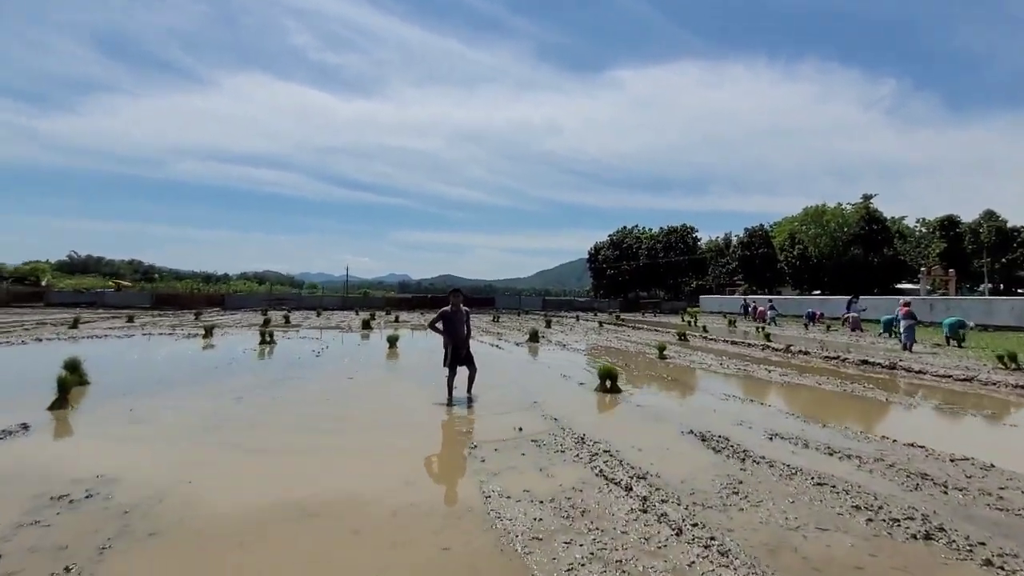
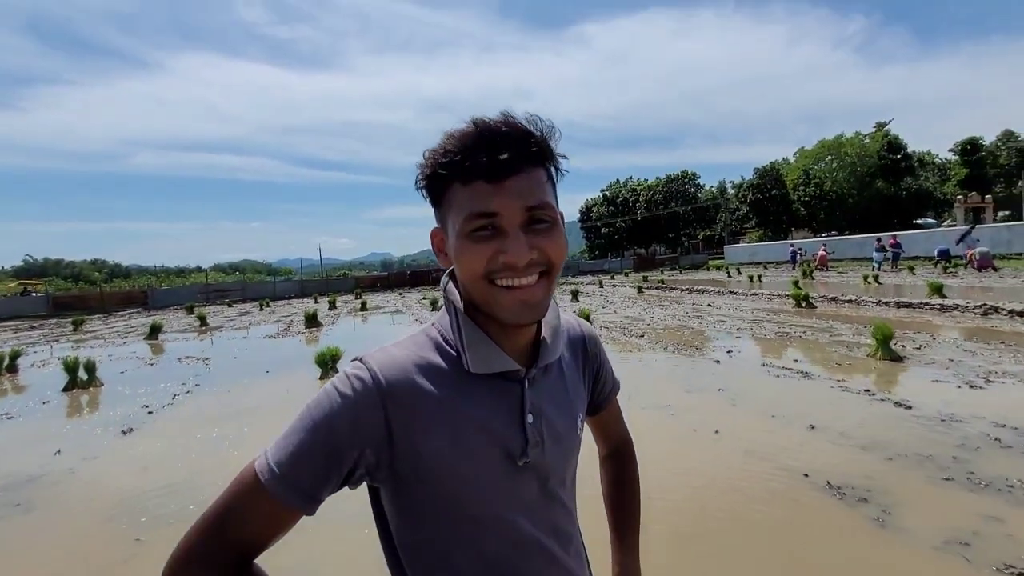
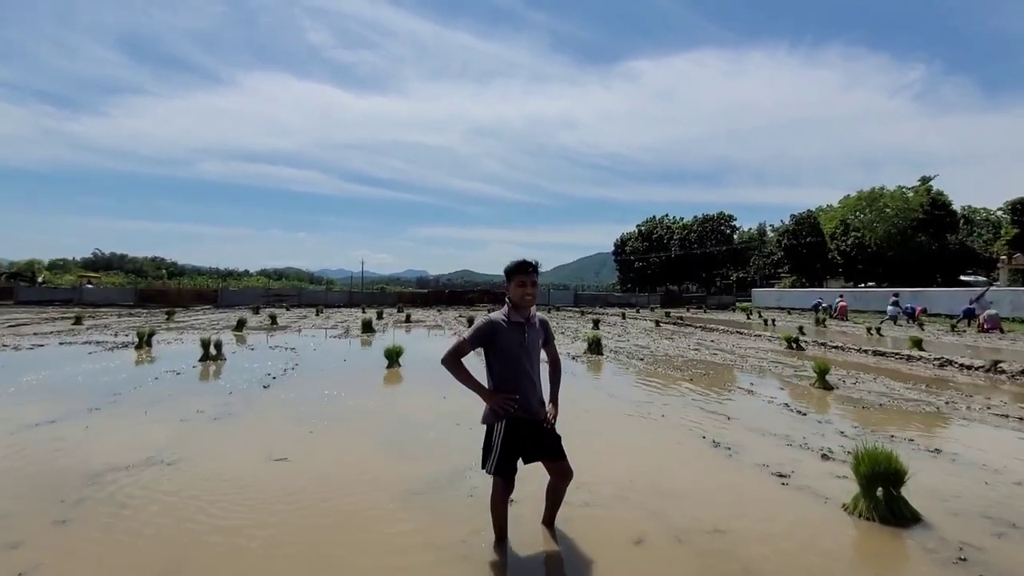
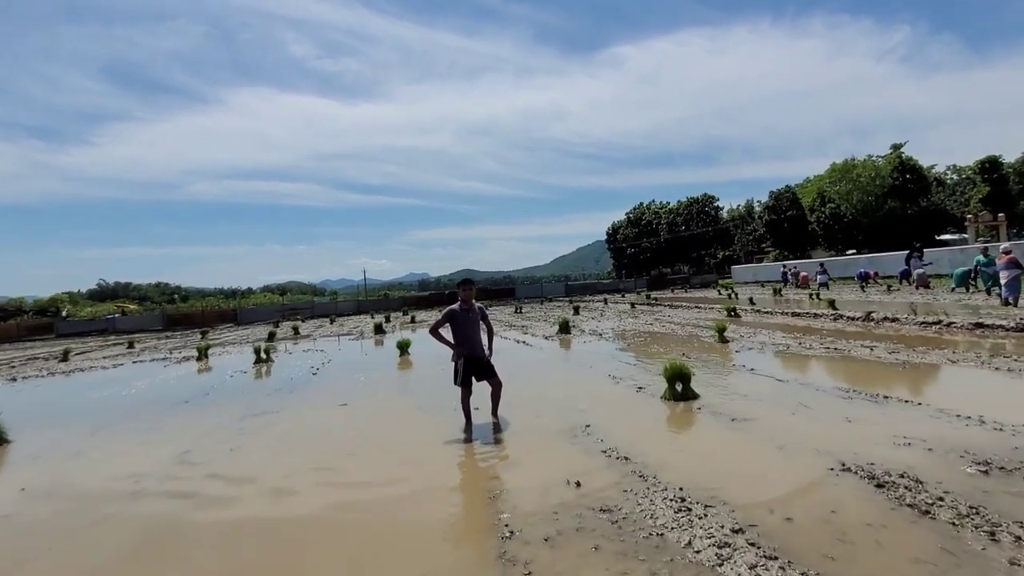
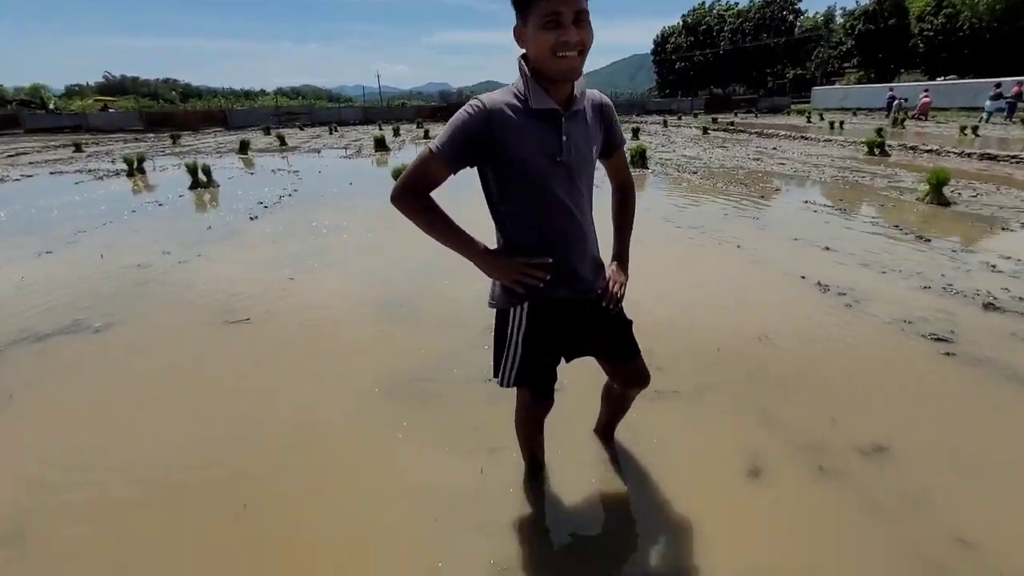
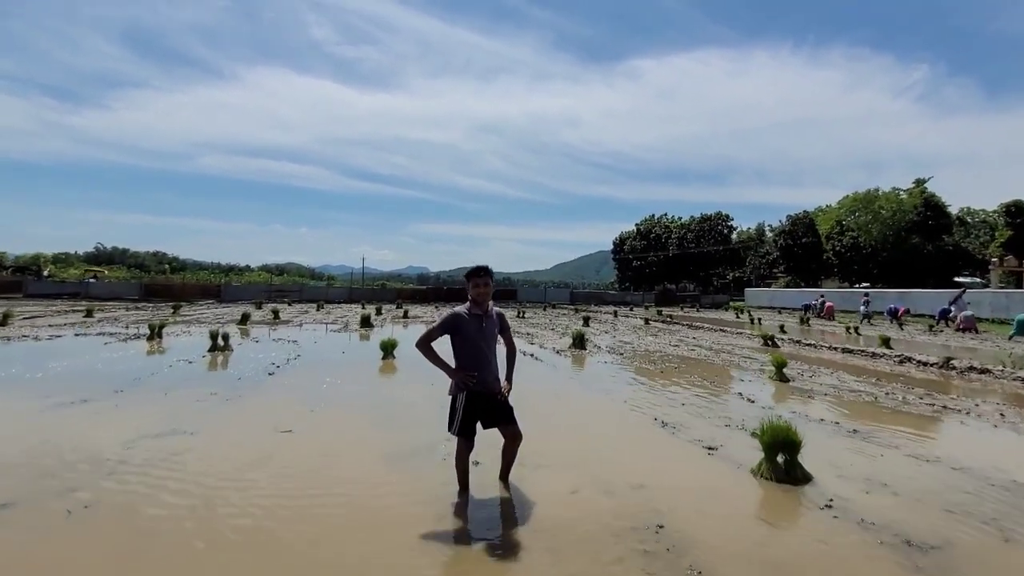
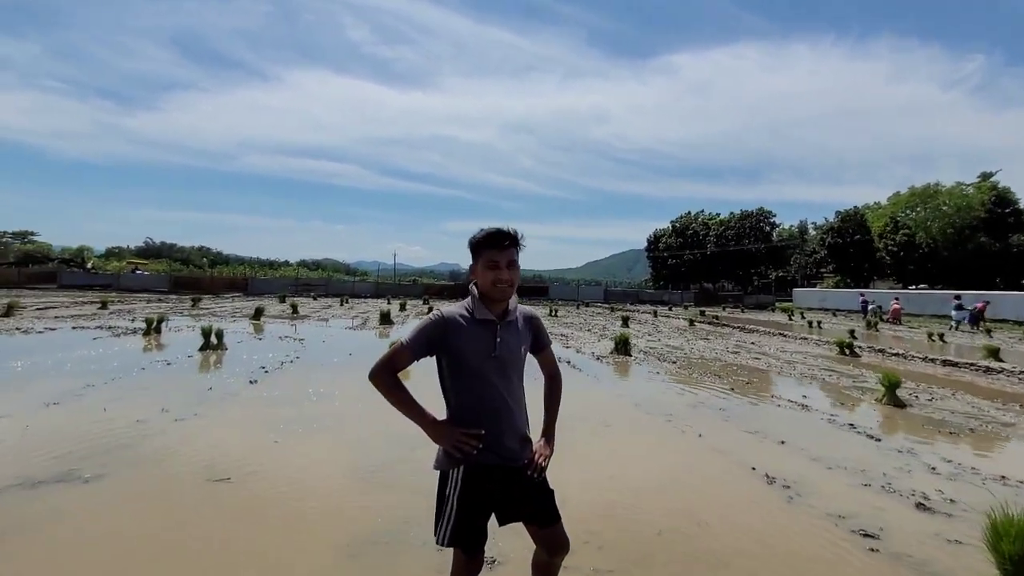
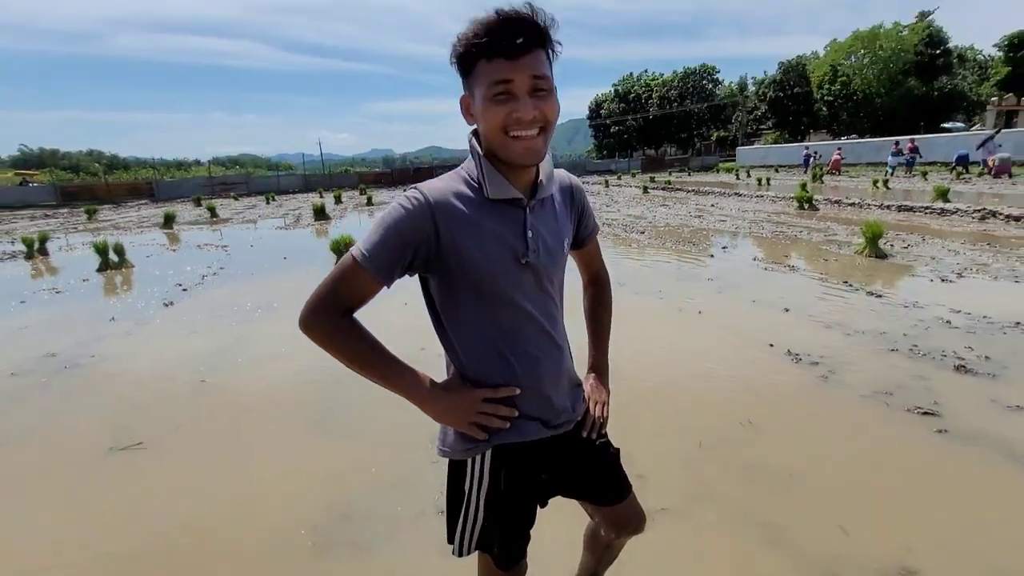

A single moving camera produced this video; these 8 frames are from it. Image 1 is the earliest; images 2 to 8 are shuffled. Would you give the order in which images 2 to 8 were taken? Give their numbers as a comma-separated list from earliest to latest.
4, 6, 3, 7, 5, 8, 2
